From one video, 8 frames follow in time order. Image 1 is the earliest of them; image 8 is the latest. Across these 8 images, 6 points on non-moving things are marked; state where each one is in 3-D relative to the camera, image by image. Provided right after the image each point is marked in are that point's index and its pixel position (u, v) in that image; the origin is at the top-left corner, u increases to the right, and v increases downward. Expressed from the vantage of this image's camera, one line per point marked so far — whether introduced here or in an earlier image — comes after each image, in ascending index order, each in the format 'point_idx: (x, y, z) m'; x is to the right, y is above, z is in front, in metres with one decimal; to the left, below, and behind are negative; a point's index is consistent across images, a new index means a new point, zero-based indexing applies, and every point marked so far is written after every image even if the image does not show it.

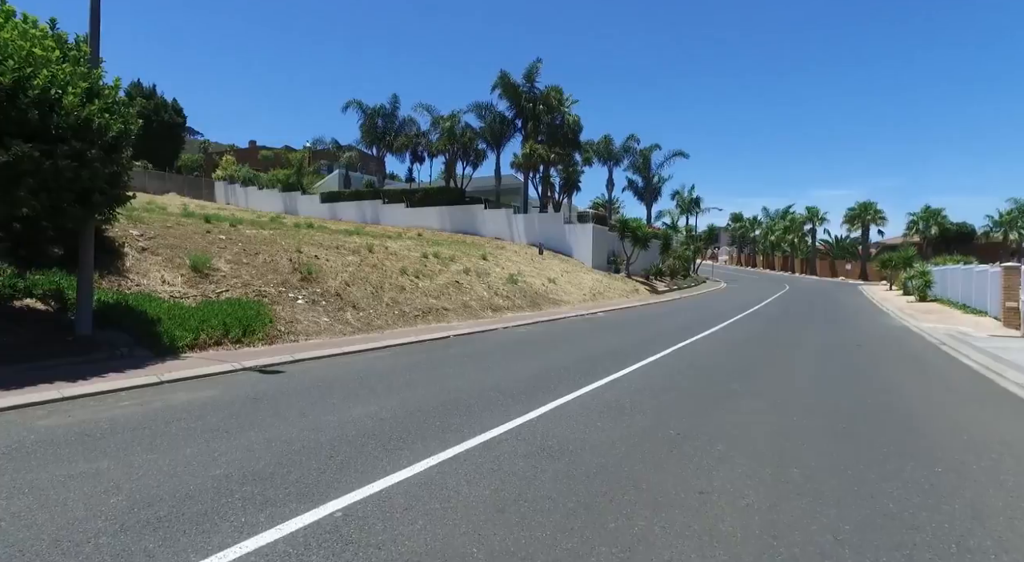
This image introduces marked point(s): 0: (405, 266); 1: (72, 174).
0: (-3.5, +0.5, +18.6) m
1: (-6.1, +1.5, +7.7) m
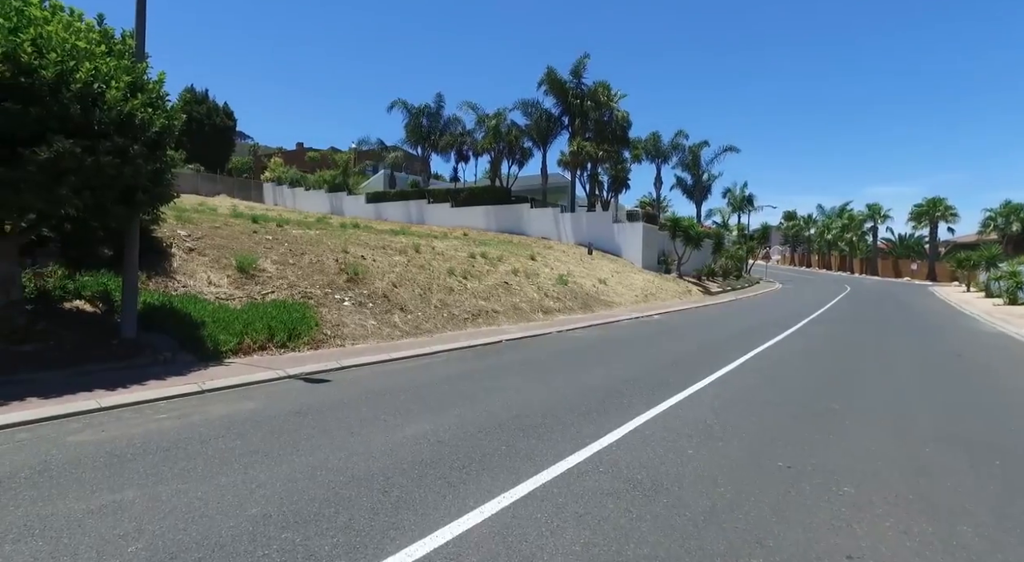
0: (-1.9, +0.4, +18.0) m
1: (-5.2, +1.4, +7.4) m
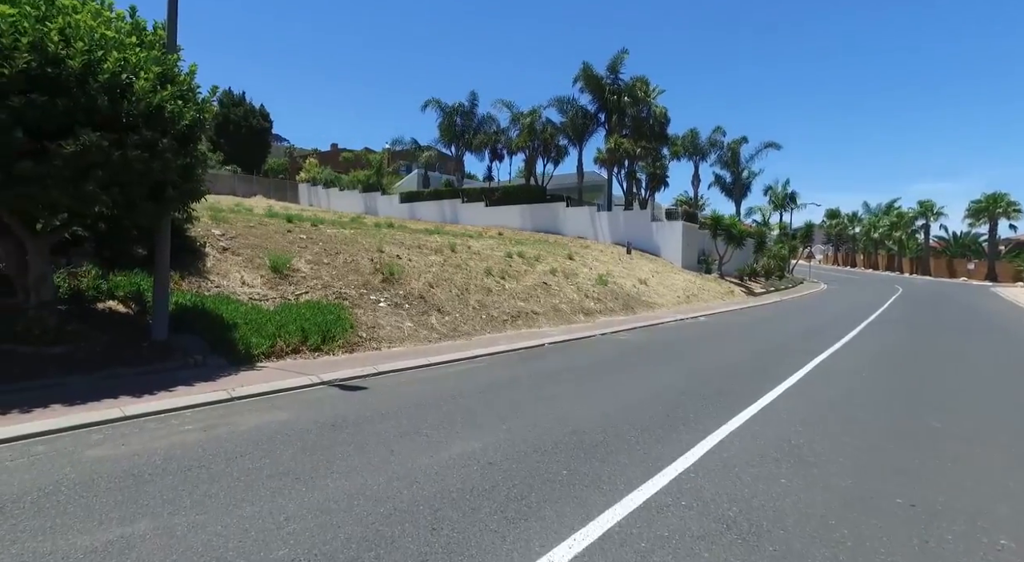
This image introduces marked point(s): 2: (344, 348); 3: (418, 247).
0: (-0.7, +0.4, +17.4) m
1: (-4.6, +1.4, +7.0) m
2: (-2.9, -1.2, +9.8) m
3: (-2.9, +1.0, +17.4) m
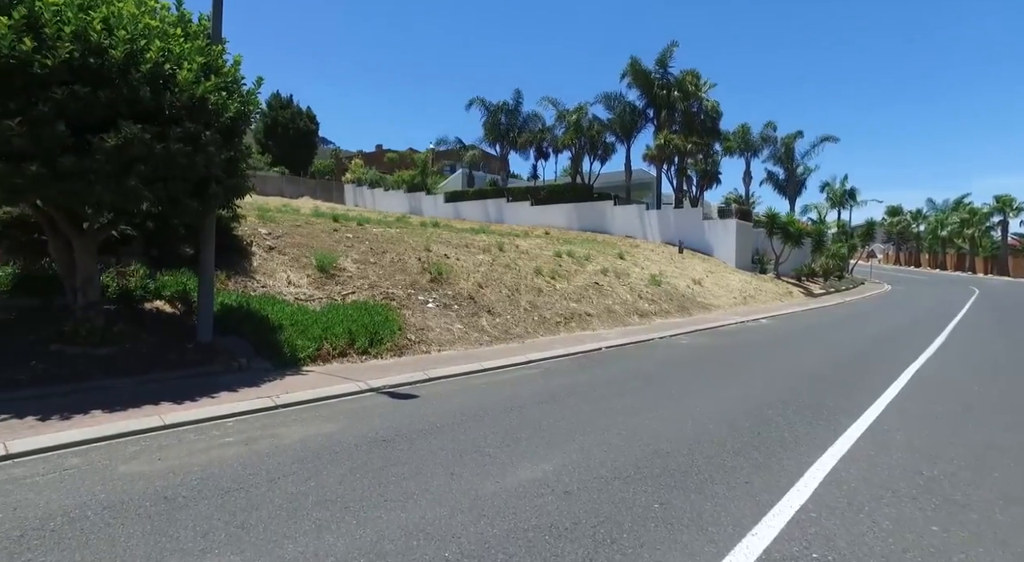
0: (+0.8, +0.4, +16.8) m
1: (-3.9, +1.4, +6.7) m
2: (-2.0, -1.2, +9.3) m
3: (-1.4, +1.0, +16.9) m
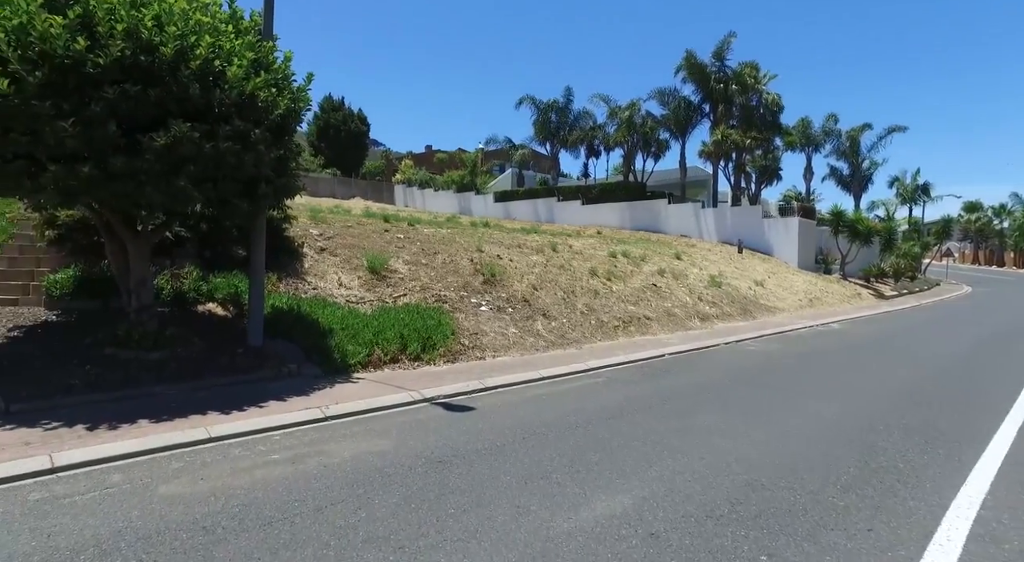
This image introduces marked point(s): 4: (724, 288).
0: (+2.3, +0.4, +16.2) m
1: (-3.2, +1.4, +6.5) m
2: (-1.1, -1.2, +8.9) m
3: (+0.1, +1.0, +16.5) m
4: (+7.4, -0.2, +19.6) m
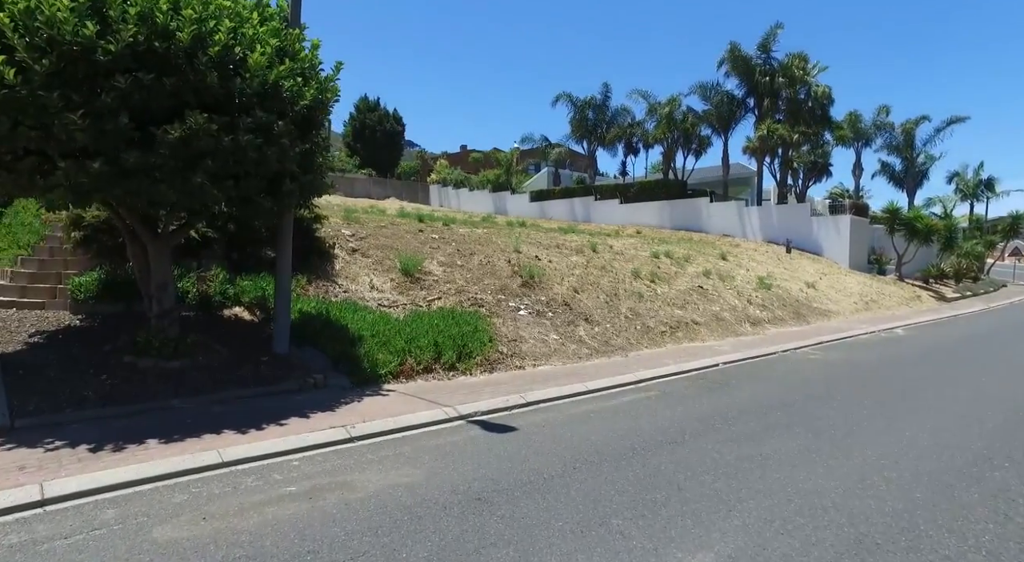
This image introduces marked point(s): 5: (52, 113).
0: (+3.3, +0.3, +15.3) m
1: (-2.7, +1.4, +6.0) m
2: (-0.5, -1.2, +8.3) m
3: (+1.2, +0.9, +15.8) m
4: (+8.6, -0.3, +18.4) m
5: (-4.1, +1.5, +5.0) m
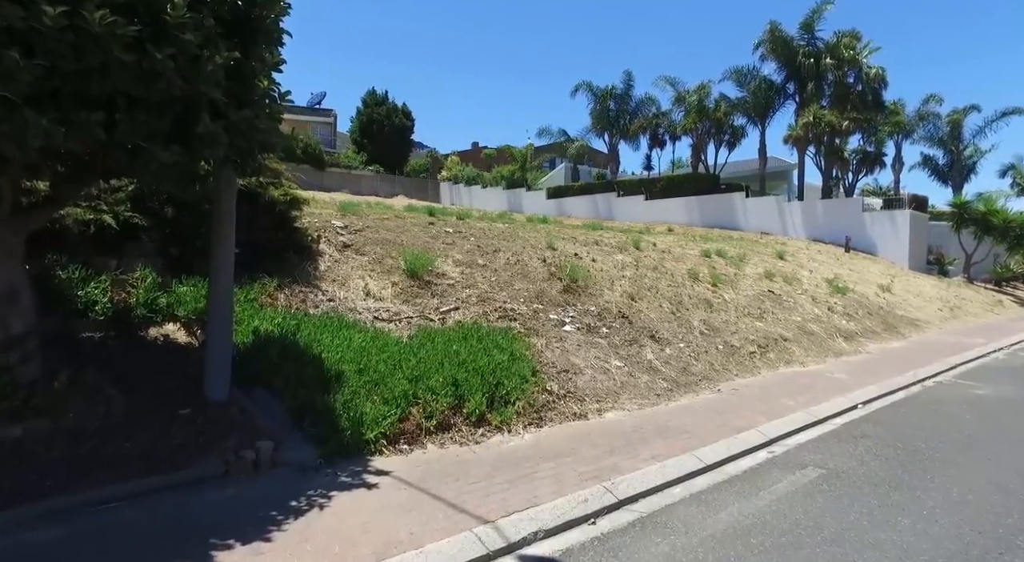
0: (+4.0, +0.2, +12.5) m
1: (-2.2, +1.3, +3.2) m
2: (+0.1, -1.3, +5.5) m
3: (+1.9, +0.9, +12.9) m
4: (+9.4, -0.4, +15.5) m
5: (-3.6, +1.5, +2.3) m
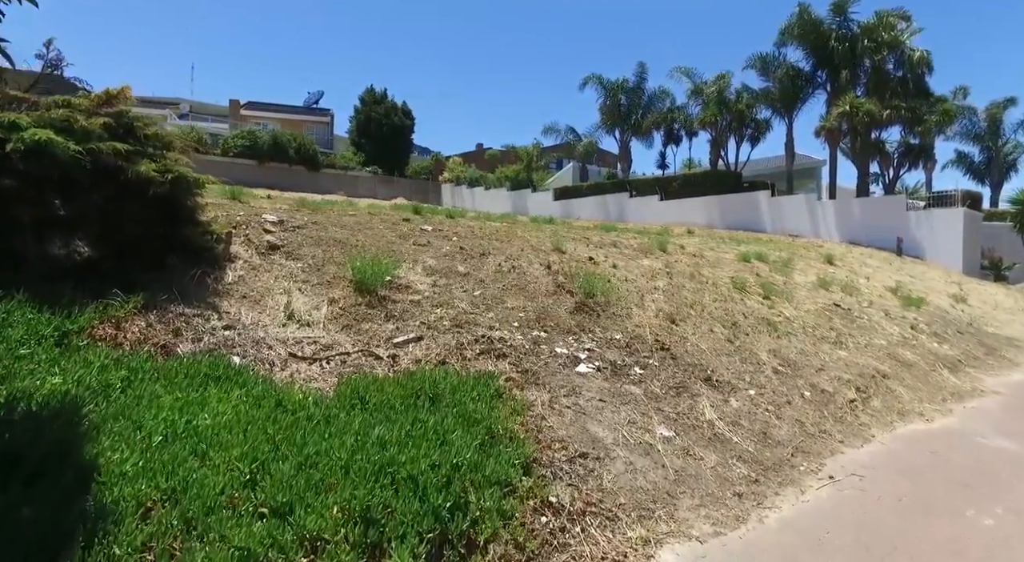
0: (+3.9, 0.0, +9.7) m
1: (-2.4, +1.2, +0.5) m
2: (0.0, -1.4, +2.7) m
3: (+1.8, +0.7, +10.2) m
4: (+9.3, -0.6, +12.6) m
5: (-3.8, +1.3, -0.4) m
